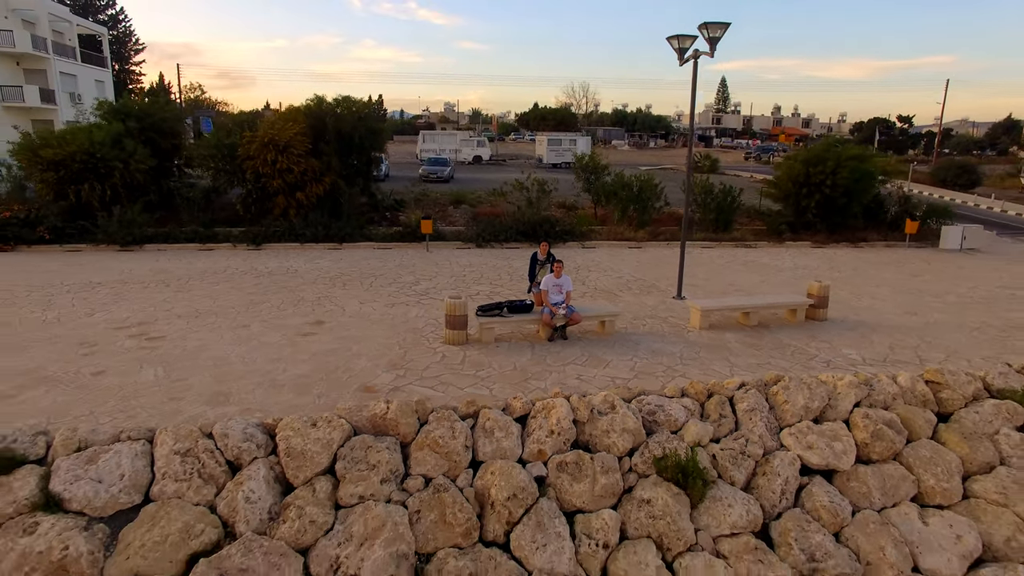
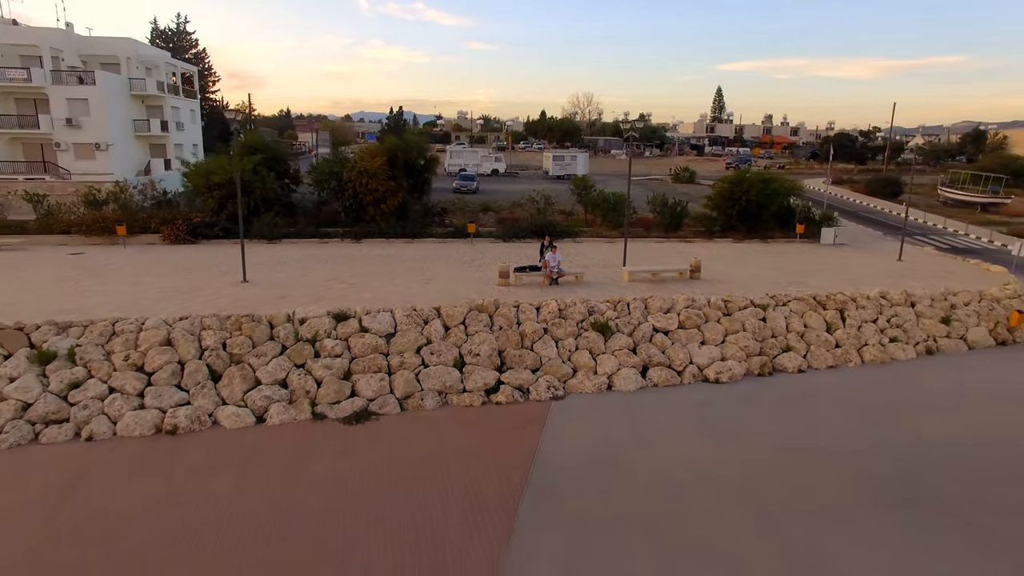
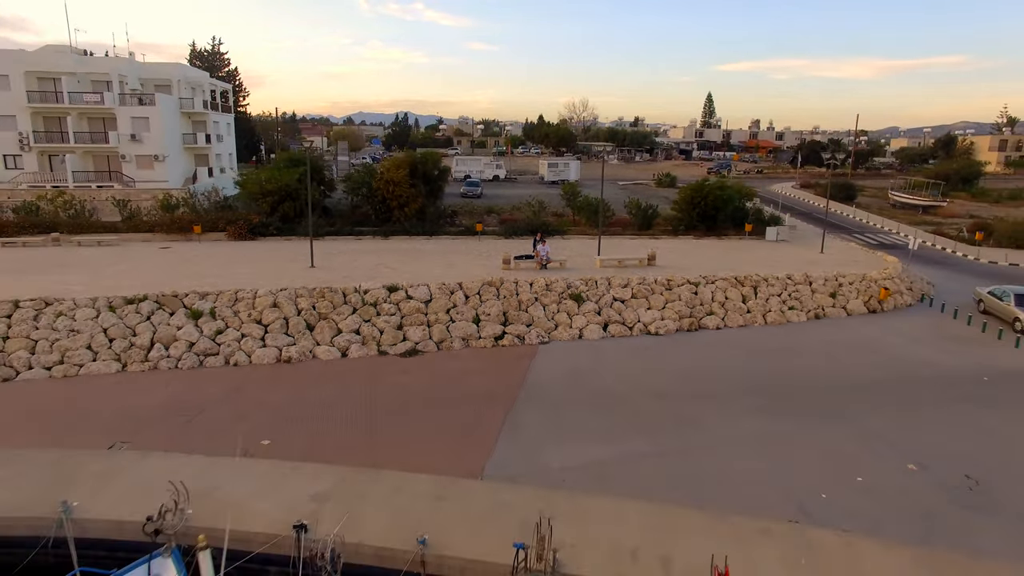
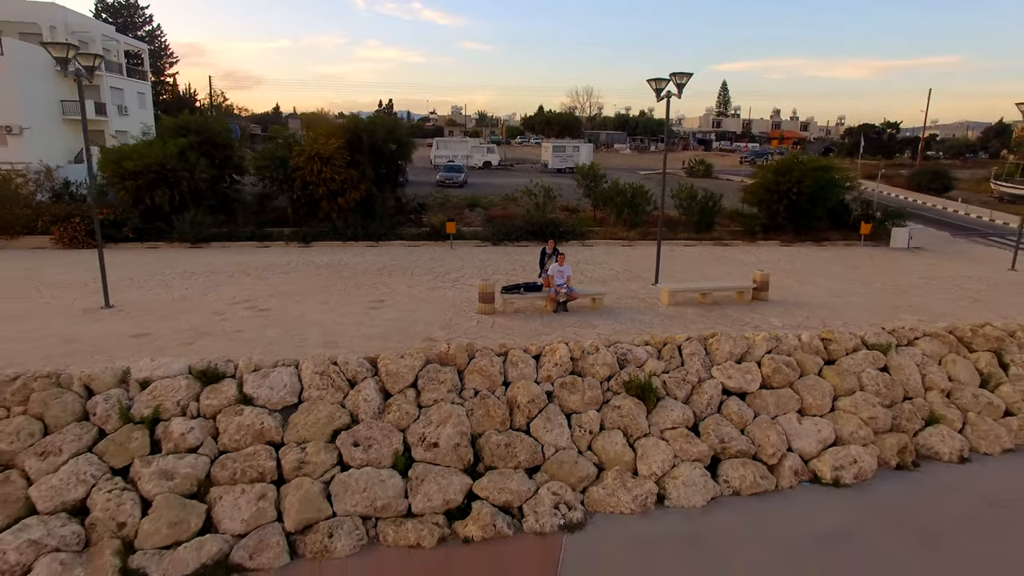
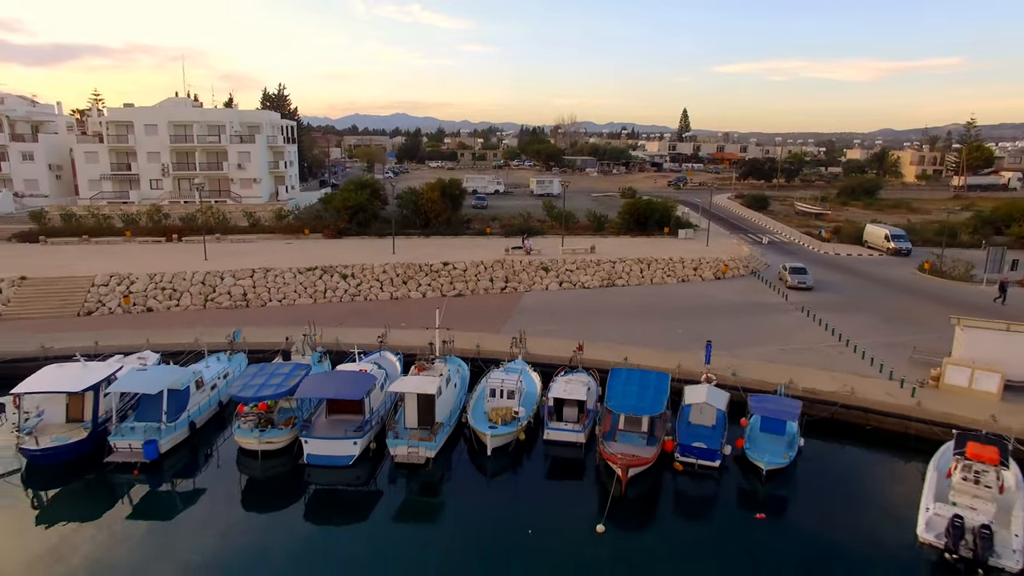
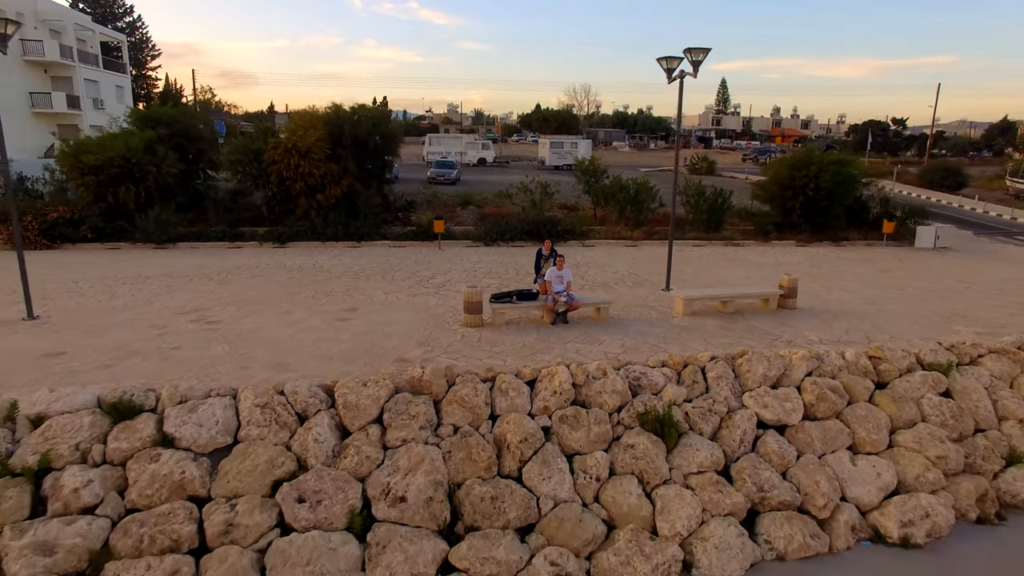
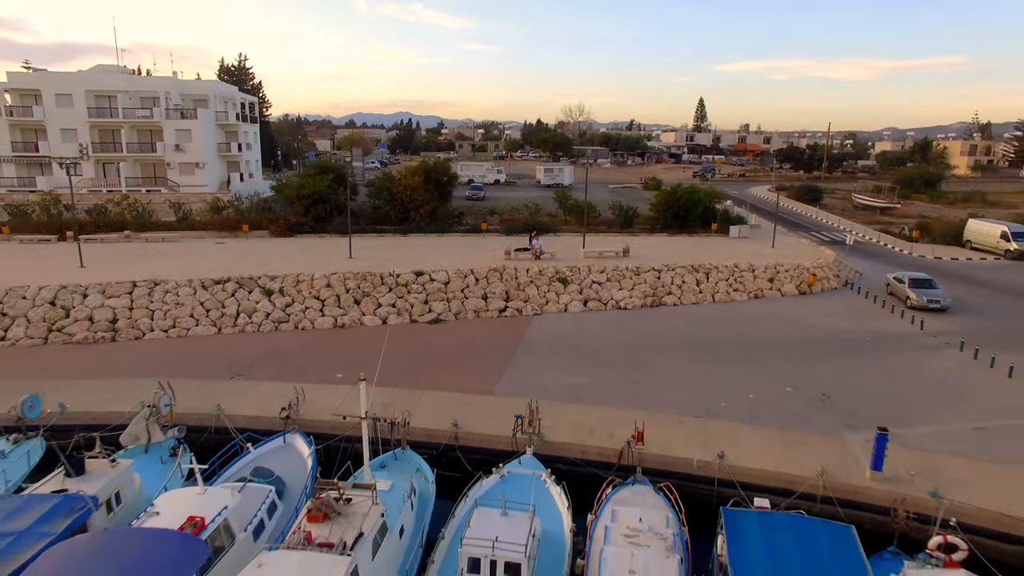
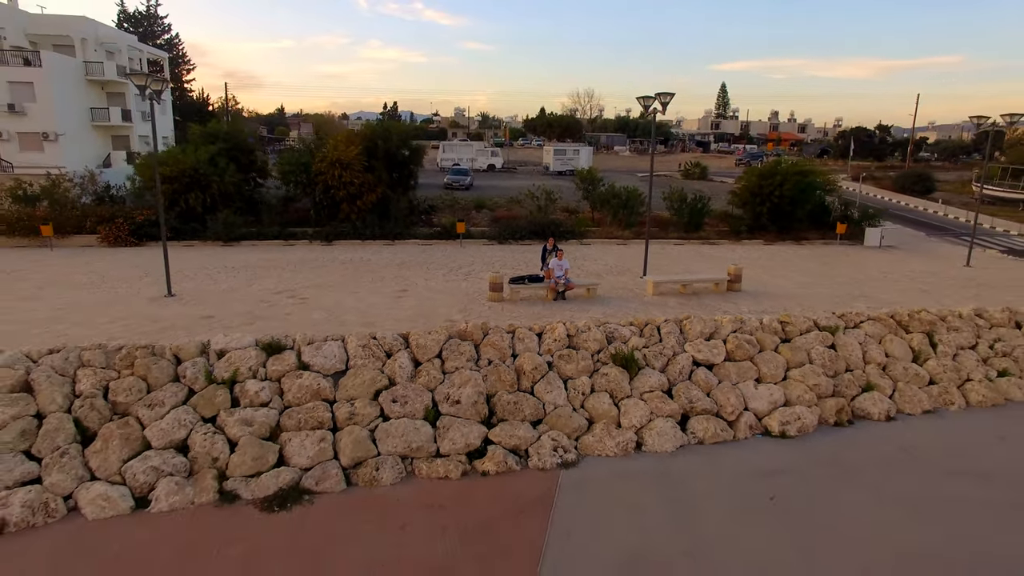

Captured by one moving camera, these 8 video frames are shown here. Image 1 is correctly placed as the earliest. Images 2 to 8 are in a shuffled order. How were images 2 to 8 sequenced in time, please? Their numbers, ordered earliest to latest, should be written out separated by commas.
6, 4, 8, 2, 3, 7, 5
